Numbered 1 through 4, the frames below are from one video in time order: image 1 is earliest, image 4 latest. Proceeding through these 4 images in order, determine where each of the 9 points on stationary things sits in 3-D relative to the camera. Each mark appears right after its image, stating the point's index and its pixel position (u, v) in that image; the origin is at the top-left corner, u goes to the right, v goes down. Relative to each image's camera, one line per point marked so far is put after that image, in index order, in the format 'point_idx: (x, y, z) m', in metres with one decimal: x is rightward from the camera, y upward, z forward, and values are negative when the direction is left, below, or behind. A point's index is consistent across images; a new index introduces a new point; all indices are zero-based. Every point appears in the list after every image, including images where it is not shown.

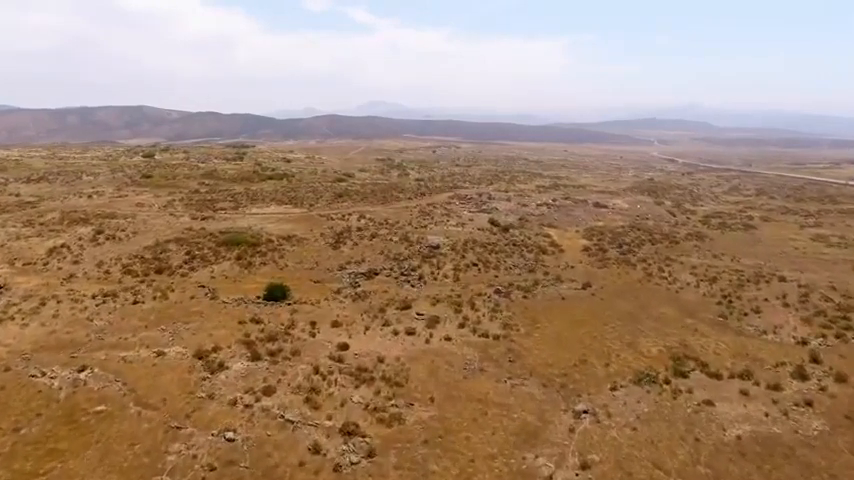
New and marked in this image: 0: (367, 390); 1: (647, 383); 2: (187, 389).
0: (-1.9, -4.8, +16.4) m
1: (+7.3, -4.8, +17.1) m
2: (-7.5, -4.7, +16.1) m
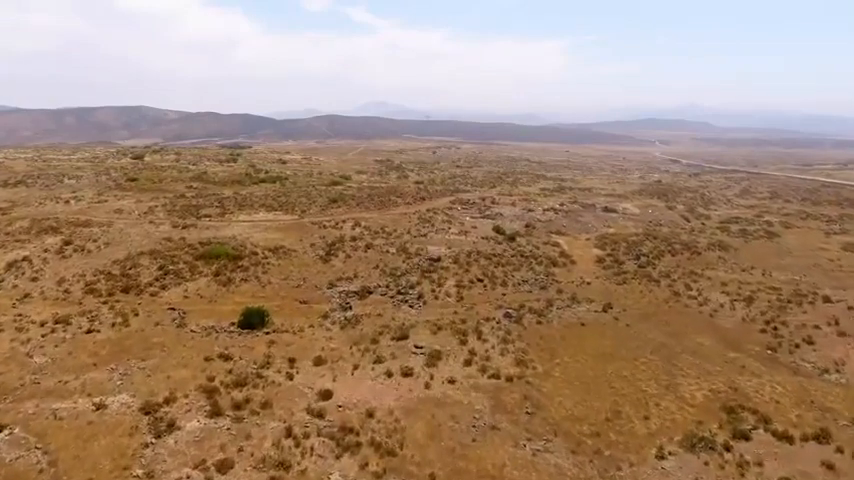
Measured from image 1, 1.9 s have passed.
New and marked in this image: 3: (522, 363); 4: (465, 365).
0: (-1.9, -5.5, +13.0) m
1: (+7.3, -5.6, +13.7) m
2: (-7.5, -5.5, +12.7) m
3: (+3.5, -4.5, +19.1) m
4: (+1.4, -4.5, +18.7) m
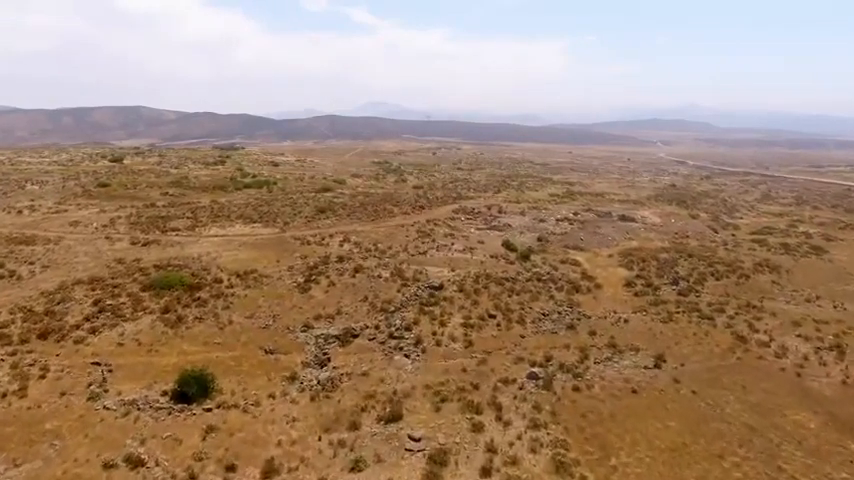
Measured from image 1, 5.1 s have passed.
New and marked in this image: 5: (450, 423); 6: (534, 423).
0: (-1.9, -6.9, +7.1) m
1: (+7.3, -6.9, +7.8) m
2: (-7.5, -6.8, +6.8) m
3: (+3.5, -5.9, +13.3) m
4: (+1.4, -5.8, +12.8) m
5: (+0.7, -5.4, +15.4) m
6: (+3.2, -5.4, +15.4) m
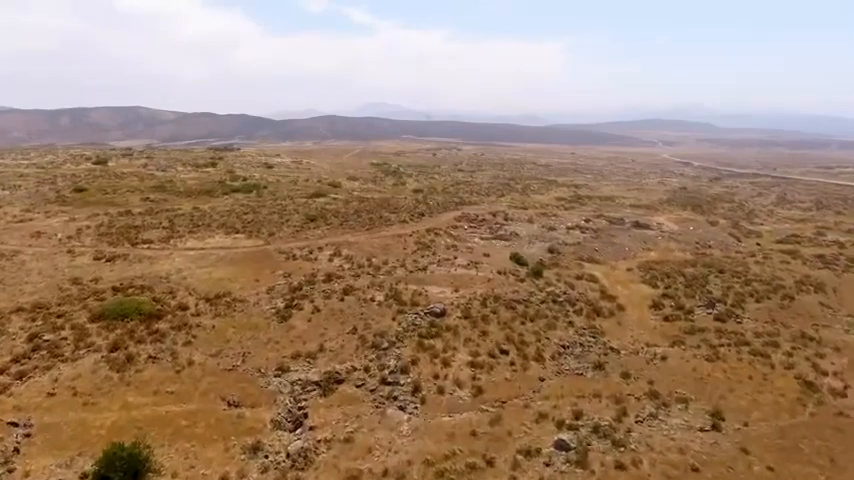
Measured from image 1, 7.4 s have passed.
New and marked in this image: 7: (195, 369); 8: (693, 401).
0: (-1.9, -7.8, +3.1) m
1: (+7.3, -7.8, +3.8) m
2: (-7.5, -7.7, +2.8) m
3: (+3.5, -6.8, +9.3) m
4: (+1.4, -6.7, +8.9) m
5: (+0.7, -6.3, +11.4) m
6: (+3.2, -6.3, +11.4) m
7: (-8.6, -4.8, +19.2) m
8: (+8.8, -5.4, +17.4) m
